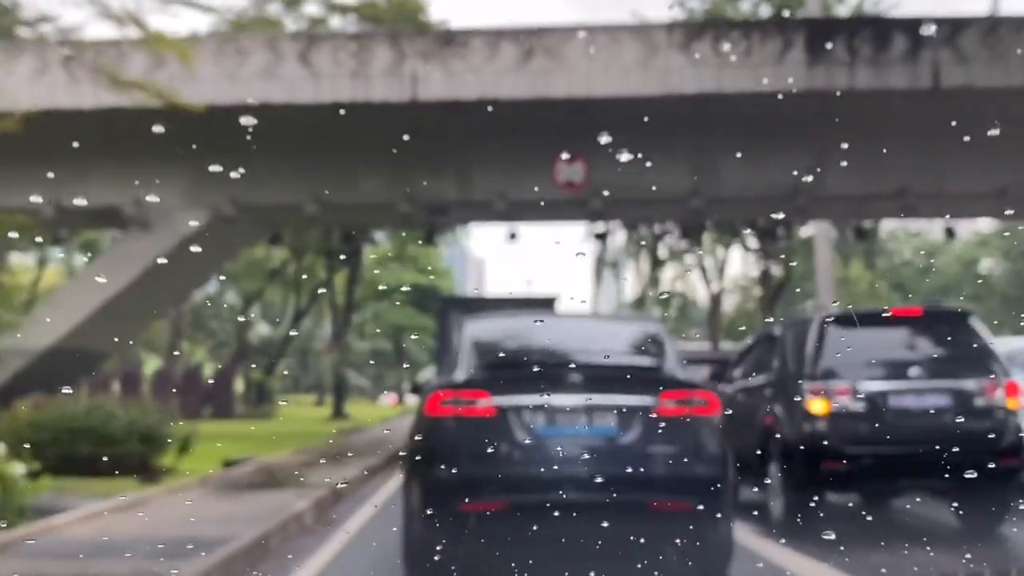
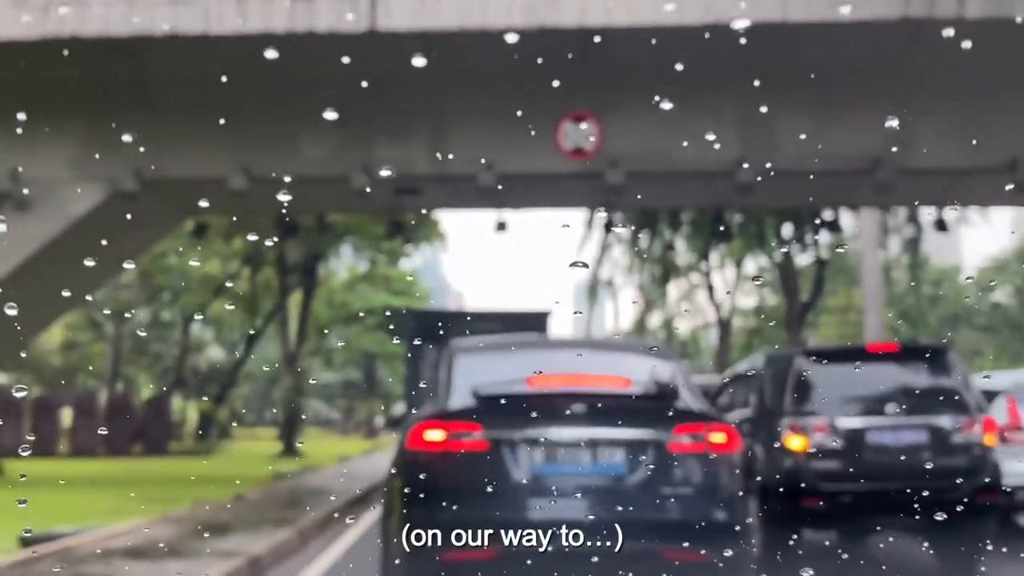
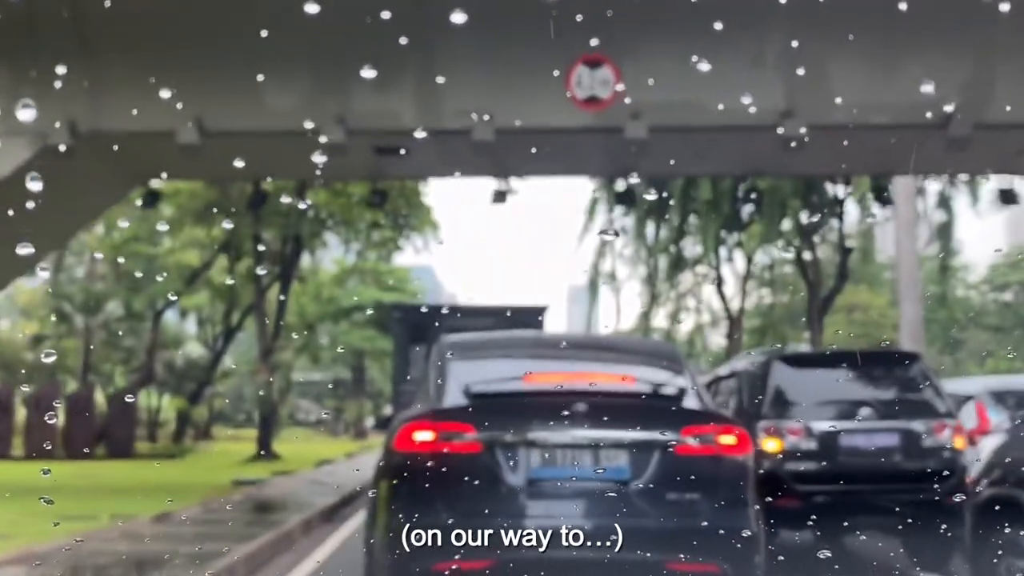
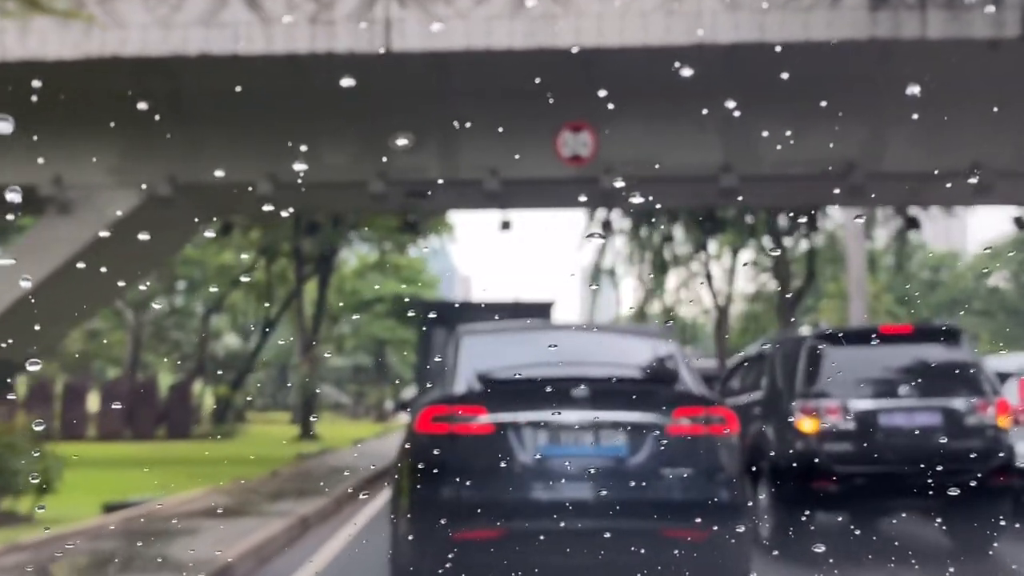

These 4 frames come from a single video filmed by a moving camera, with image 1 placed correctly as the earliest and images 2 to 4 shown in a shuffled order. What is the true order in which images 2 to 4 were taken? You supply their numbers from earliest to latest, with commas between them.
4, 2, 3
